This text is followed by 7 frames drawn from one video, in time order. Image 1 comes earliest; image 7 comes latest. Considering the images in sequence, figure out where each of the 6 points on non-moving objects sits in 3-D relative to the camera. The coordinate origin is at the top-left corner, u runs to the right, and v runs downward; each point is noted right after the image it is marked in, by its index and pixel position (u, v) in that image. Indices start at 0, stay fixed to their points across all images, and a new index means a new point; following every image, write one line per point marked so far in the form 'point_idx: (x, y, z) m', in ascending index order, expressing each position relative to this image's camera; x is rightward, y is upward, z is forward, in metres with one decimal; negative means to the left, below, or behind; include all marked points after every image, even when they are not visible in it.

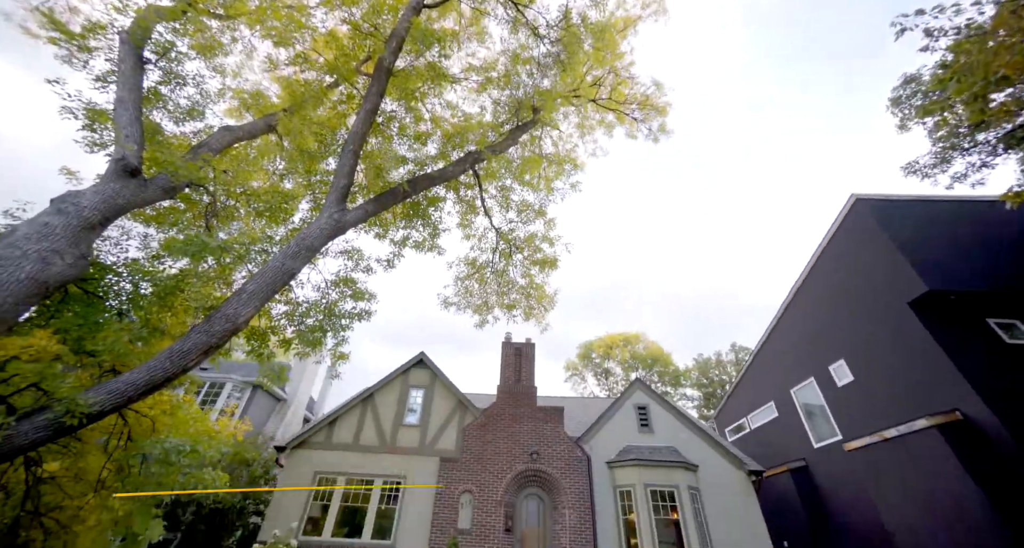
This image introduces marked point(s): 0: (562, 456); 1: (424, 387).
0: (+1.5, -5.6, +11.4) m
1: (-3.1, -4.0, +13.1) m
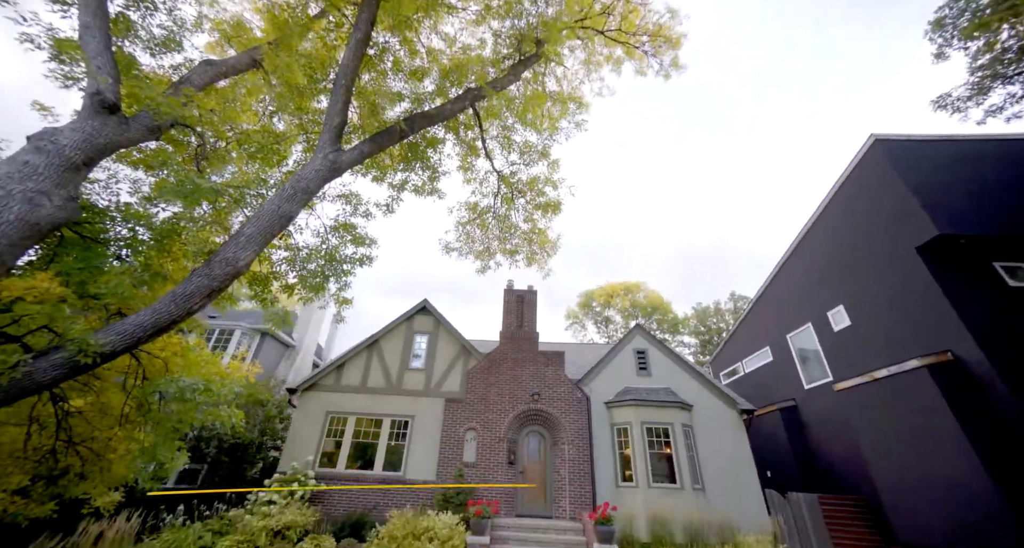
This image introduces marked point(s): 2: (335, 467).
0: (+1.6, -3.9, +11.9) m
1: (-3.0, -2.1, +13.4) m
2: (-5.4, -5.9, +11.3) m
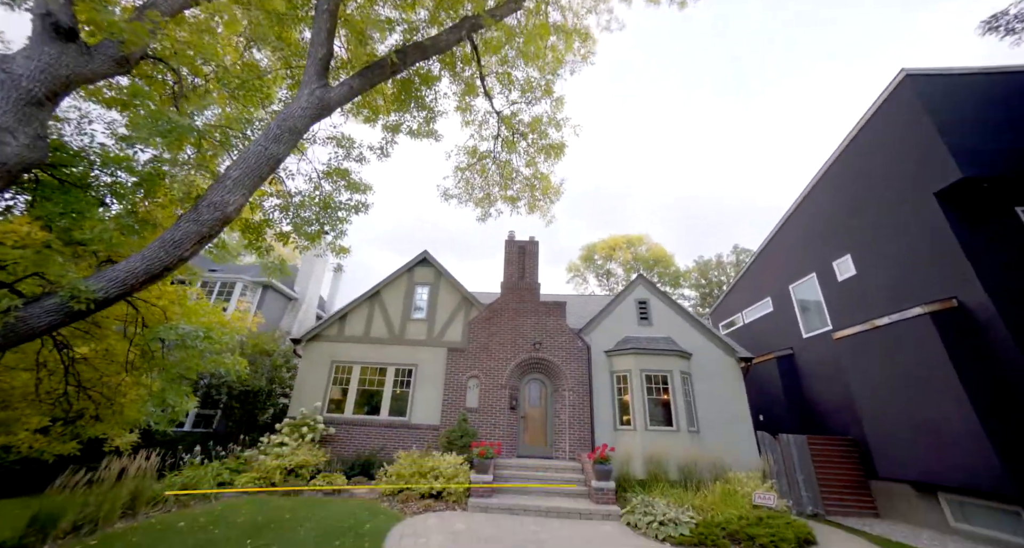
0: (+1.7, -2.3, +12.1) m
1: (-3.0, -0.4, +13.3) m
2: (-5.4, -4.4, +11.7) m
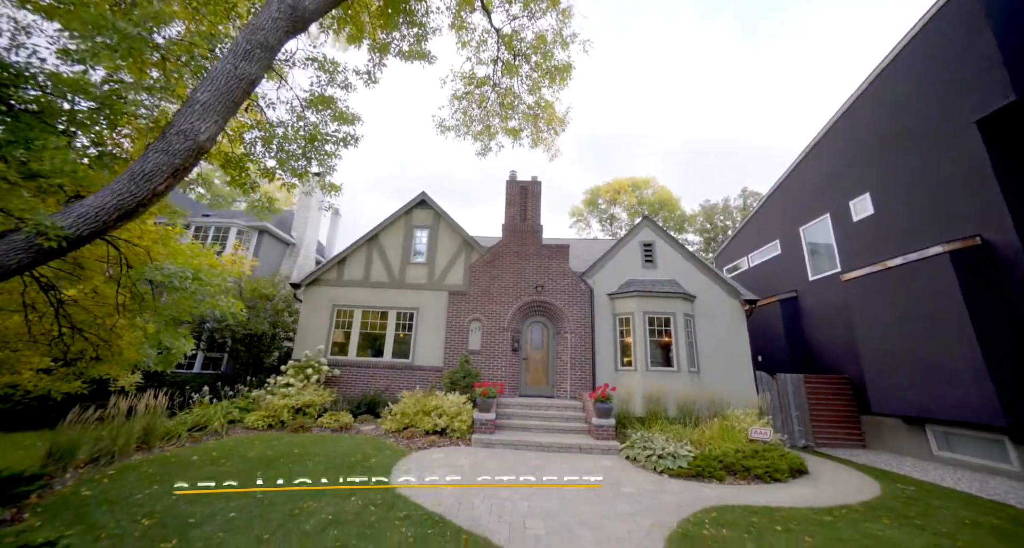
0: (+1.7, -0.5, +11.9) m
1: (-2.9, +1.6, +12.9) m
2: (-5.3, -2.6, +11.8) m
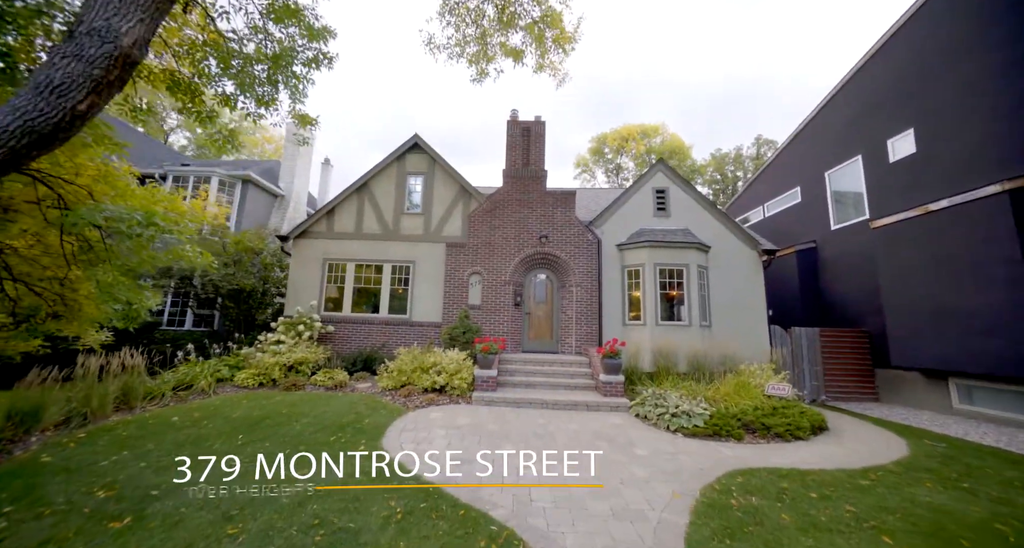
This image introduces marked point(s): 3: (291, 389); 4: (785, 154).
0: (+1.8, +1.0, +11.1) m
1: (-2.9, +3.2, +11.9) m
2: (-5.2, -1.1, +11.3) m
3: (-4.8, -2.5, +8.1) m
4: (+11.0, +4.8, +14.9) m
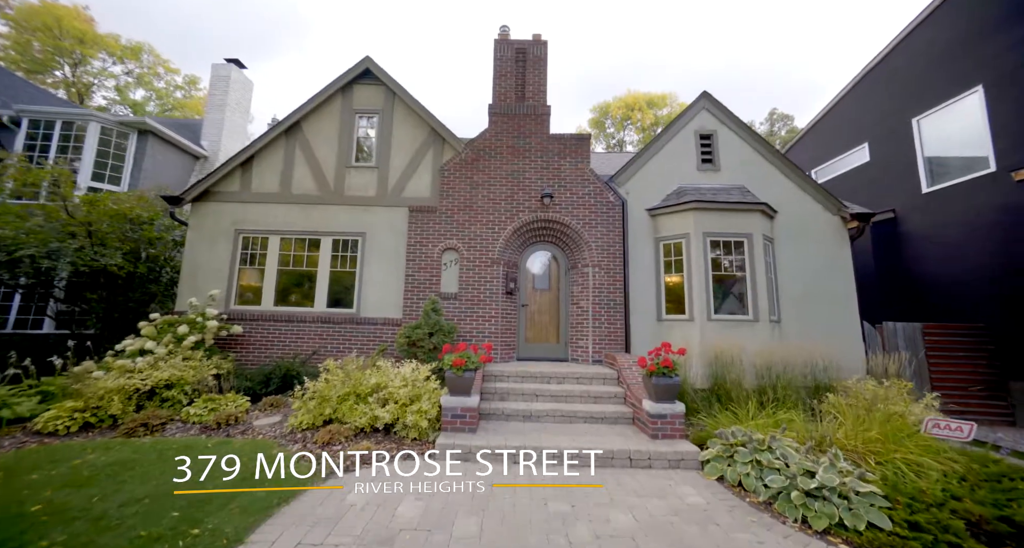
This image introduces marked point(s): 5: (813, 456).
0: (+1.6, +1.5, +7.9) m
1: (-3.1, +3.7, +8.5) m
2: (-5.4, -0.6, +8.0) m
3: (-5.0, -2.1, +4.8) m
4: (+10.7, +5.4, +11.9) m
5: (+3.1, -1.9, +3.8) m
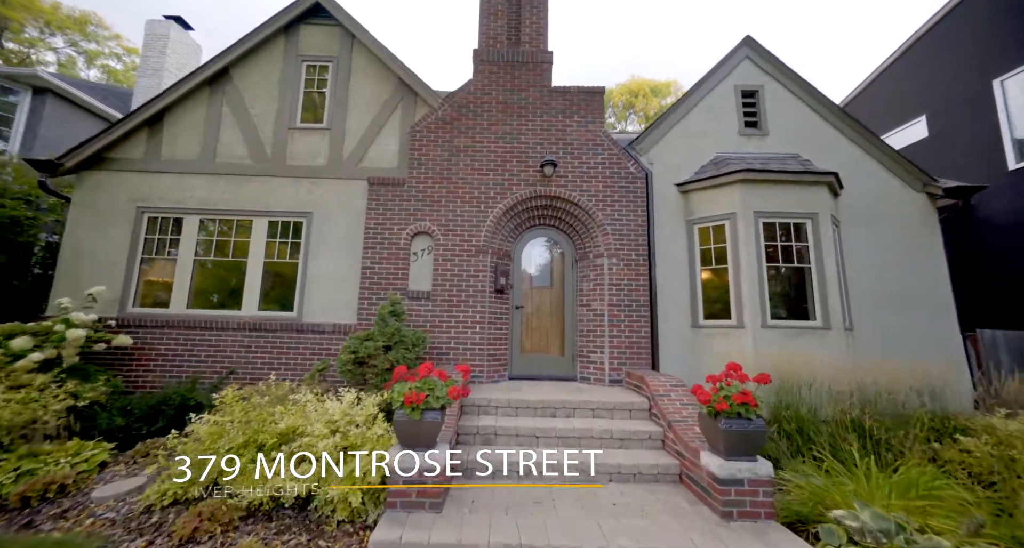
0: (+1.4, +1.7, +6.0) m
1: (-3.3, +3.8, +6.6) m
2: (-5.6, -0.5, +6.0) m
3: (-5.1, -2.0, +2.9) m
4: (+10.4, +5.5, +10.2) m
5: (+3.0, -1.8, +1.9) m
